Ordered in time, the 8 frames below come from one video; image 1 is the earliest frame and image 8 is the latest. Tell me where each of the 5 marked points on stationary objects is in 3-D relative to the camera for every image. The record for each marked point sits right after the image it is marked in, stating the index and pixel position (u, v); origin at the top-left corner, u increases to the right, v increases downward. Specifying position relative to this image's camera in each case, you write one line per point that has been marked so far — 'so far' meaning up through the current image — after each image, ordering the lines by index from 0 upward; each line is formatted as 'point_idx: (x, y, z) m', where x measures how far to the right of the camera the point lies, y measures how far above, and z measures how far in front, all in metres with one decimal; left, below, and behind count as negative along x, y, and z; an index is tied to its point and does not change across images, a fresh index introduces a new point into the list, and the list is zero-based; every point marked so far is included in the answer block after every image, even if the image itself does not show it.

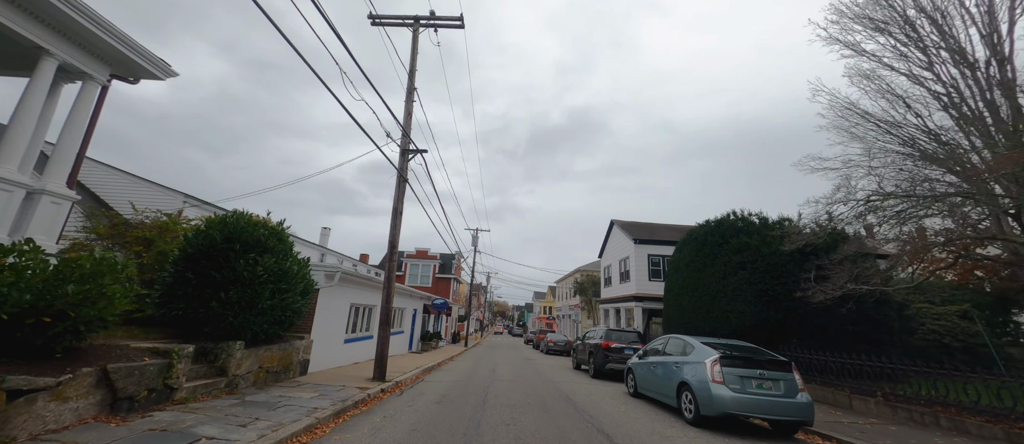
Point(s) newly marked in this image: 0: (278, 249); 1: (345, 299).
0: (-4.5, -0.5, +7.2) m
1: (-4.8, -2.2, +10.8) m
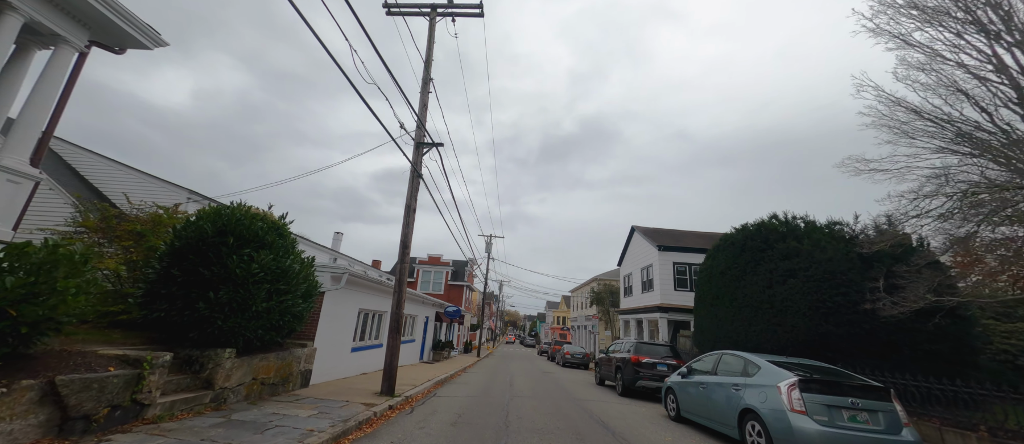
0: (-4.0, -0.4, +6.4) m
1: (-4.2, -2.2, +10.0) m
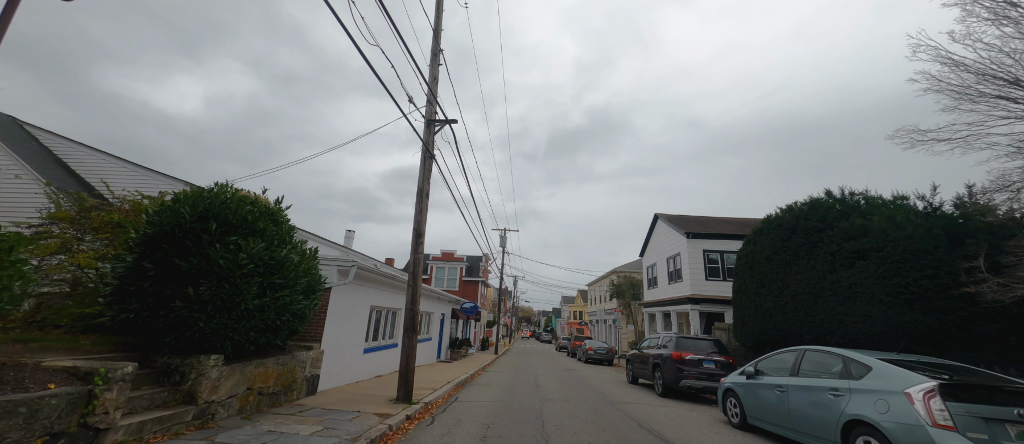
0: (-3.5, -0.2, +5.5) m
1: (-3.6, -1.9, +9.1) m
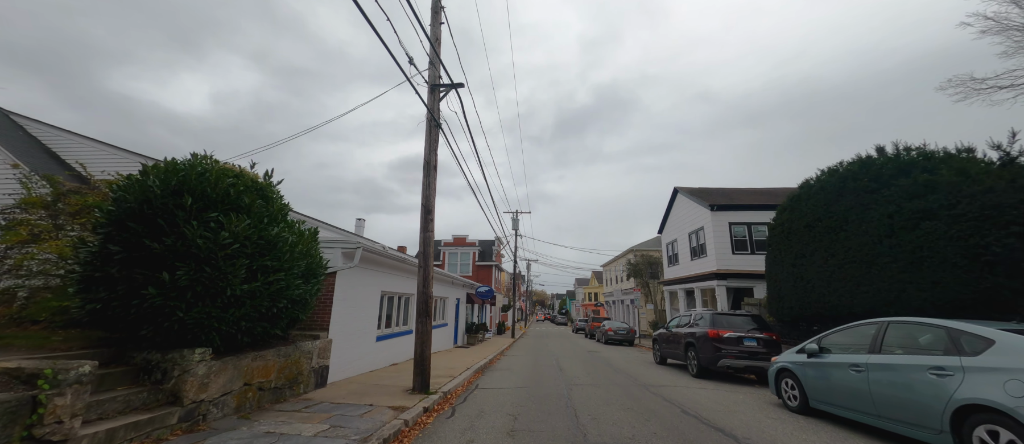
0: (-3.2, +0.2, +4.8) m
1: (-3.1, -1.4, +8.5) m
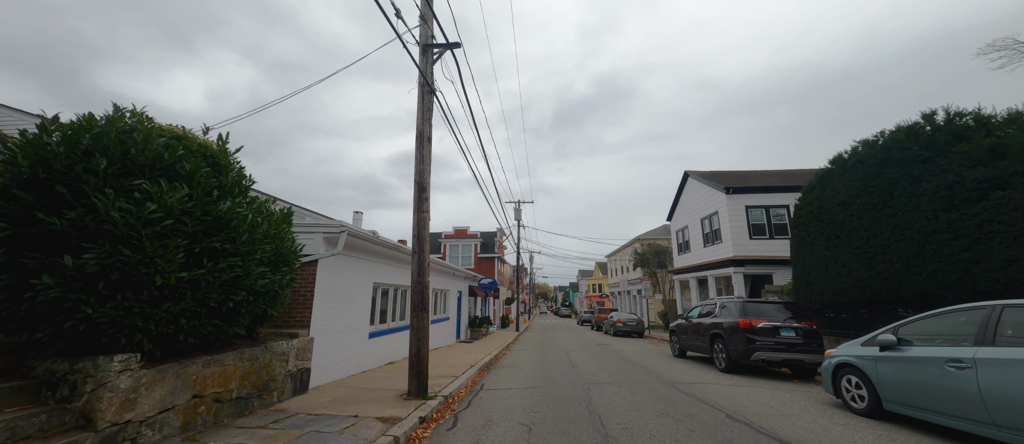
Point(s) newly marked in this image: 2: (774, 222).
0: (-3.1, +0.4, +3.8) m
1: (-3.0, -1.1, +7.5) m
2: (+11.6, 0.0, +16.7) m
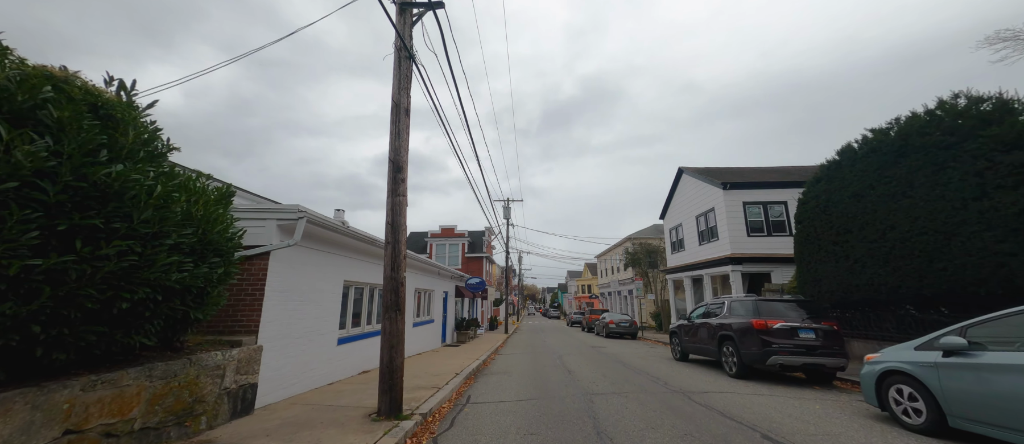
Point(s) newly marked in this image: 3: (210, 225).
0: (-3.2, +0.7, +2.8) m
1: (-3.1, -0.9, +6.5) m
2: (+11.1, +0.2, +16.1) m
3: (-3.0, 0.0, +3.7) m
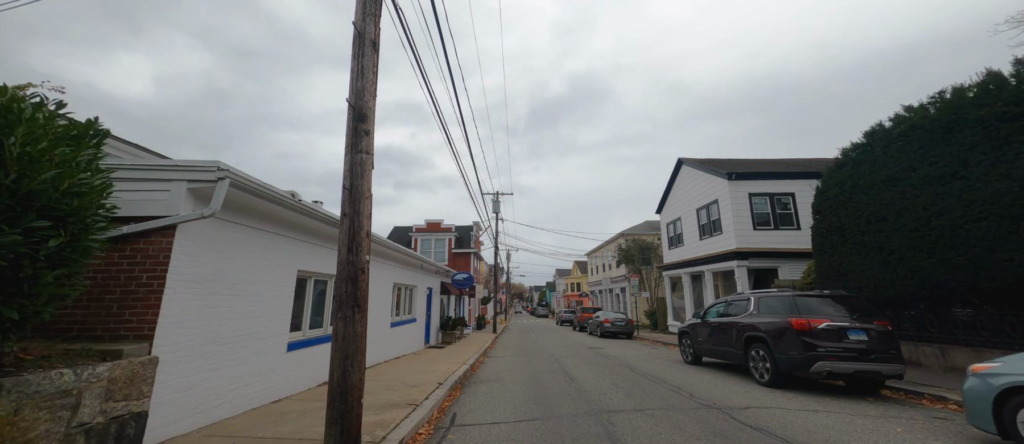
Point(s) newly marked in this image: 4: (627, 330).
0: (-3.1, +1.0, +1.4) m
1: (-3.2, -0.5, +5.1) m
2: (+10.8, +0.5, +15.2) m
3: (-2.9, +0.3, +2.3) m
4: (+6.1, -5.7, +19.8) m
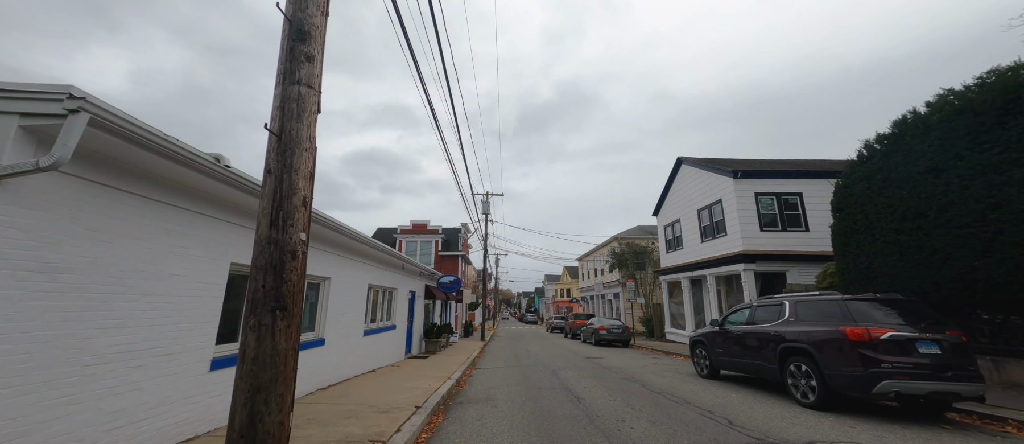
0: (-2.9, +1.3, +0.1) m
1: (-3.2, -0.3, +3.8) m
2: (+10.5, +0.4, +14.3) m
3: (-2.9, +0.6, +1.1) m
4: (+5.6, -5.7, +18.7) m
